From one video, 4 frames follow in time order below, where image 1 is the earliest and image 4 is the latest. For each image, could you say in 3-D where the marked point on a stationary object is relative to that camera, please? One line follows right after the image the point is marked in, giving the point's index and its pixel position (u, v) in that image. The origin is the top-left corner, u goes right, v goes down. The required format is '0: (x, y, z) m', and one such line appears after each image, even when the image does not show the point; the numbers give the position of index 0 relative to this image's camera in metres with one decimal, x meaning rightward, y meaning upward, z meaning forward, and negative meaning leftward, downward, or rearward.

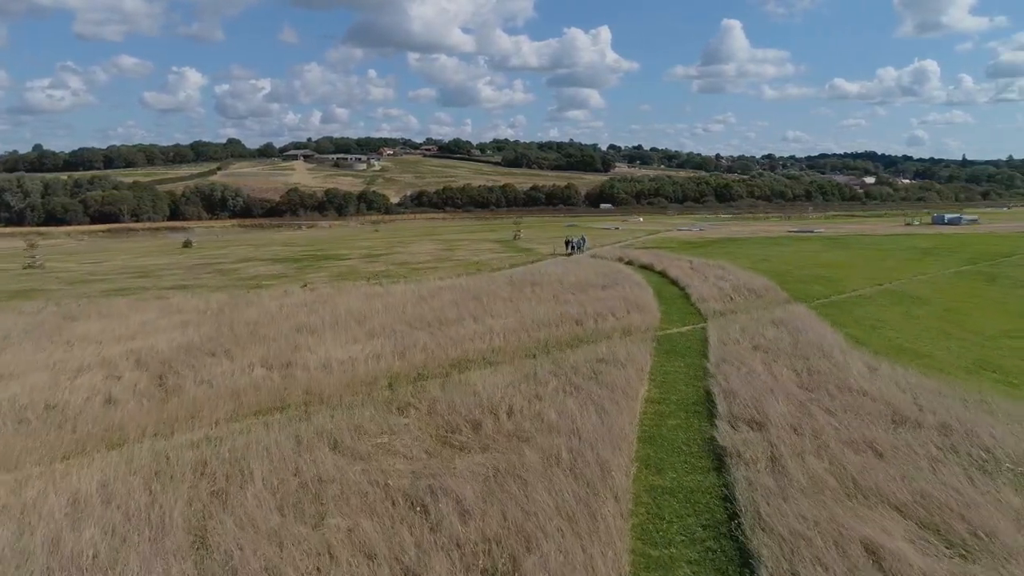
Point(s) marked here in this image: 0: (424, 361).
0: (-1.8, -1.6, +16.0) m
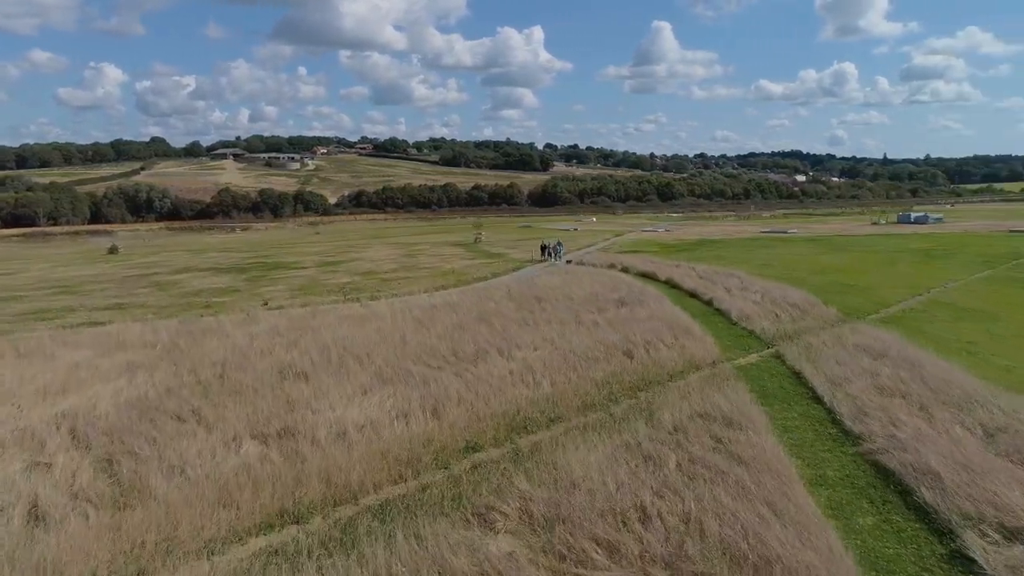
0: (-0.7, -2.1, +12.1) m
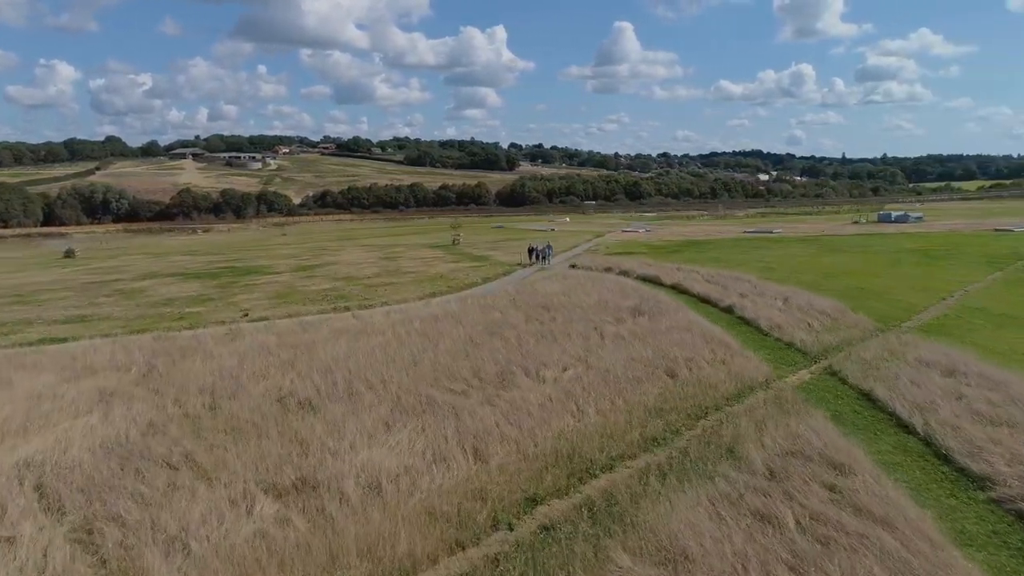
0: (+0.1, -2.4, +10.2) m
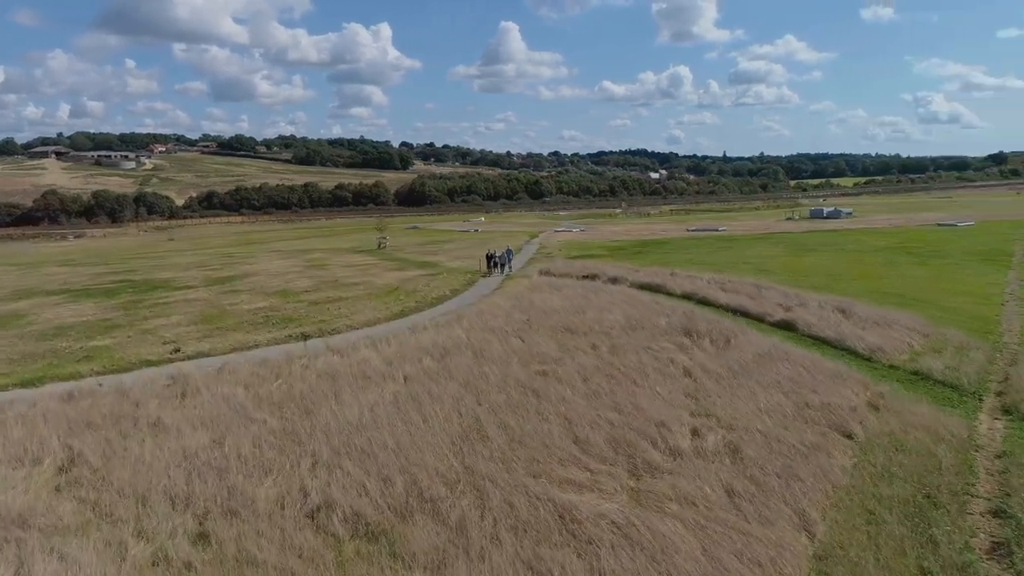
0: (+2.5, -2.8, +5.8) m
